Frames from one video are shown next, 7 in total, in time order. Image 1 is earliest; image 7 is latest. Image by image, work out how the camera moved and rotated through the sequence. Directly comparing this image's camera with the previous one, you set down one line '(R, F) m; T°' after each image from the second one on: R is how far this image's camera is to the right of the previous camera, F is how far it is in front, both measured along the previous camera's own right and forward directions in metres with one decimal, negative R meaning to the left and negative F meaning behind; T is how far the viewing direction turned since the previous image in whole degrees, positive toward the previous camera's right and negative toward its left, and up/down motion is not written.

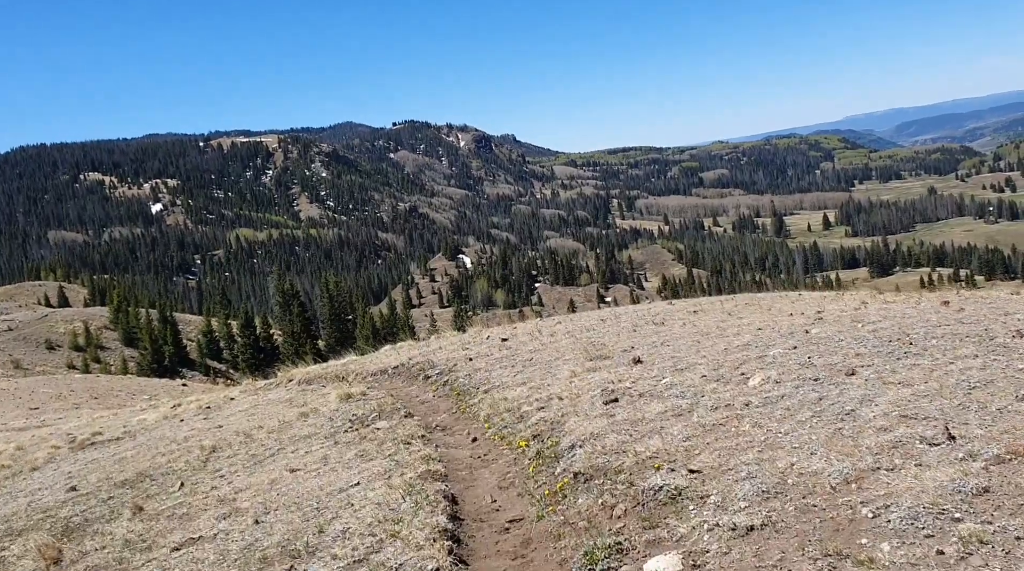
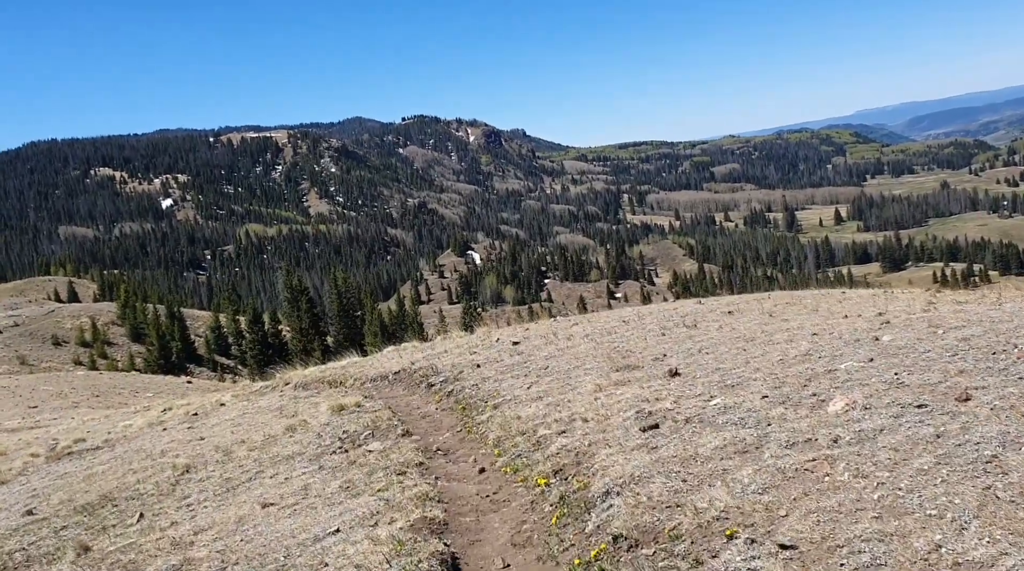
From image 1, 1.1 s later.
(-0.1, +2.5) m; -1°
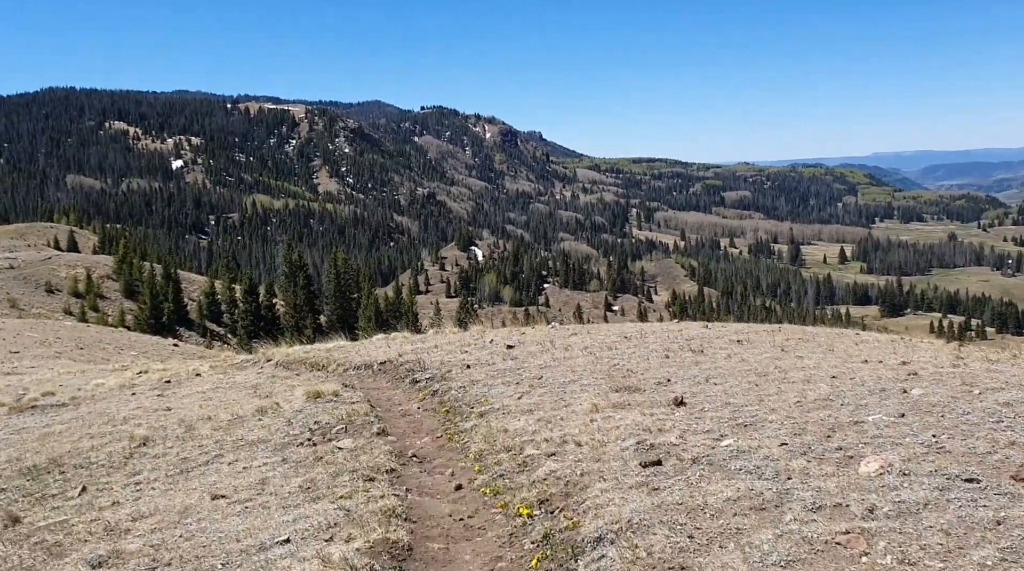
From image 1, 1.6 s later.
(-0.1, +1.2) m; 0°
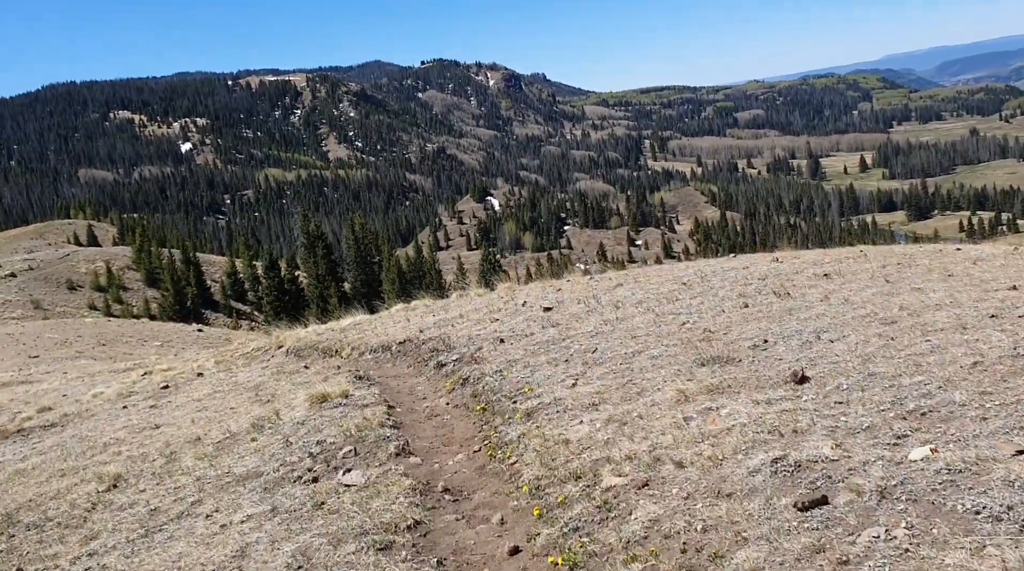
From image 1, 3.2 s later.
(-0.2, +3.5) m; -2°
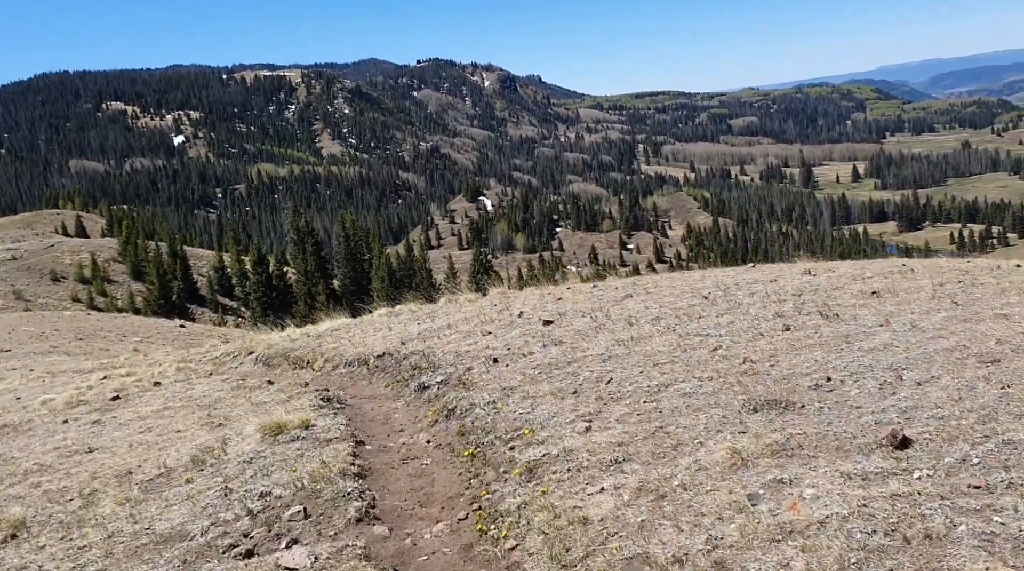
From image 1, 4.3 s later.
(-0.1, +2.5) m; +1°
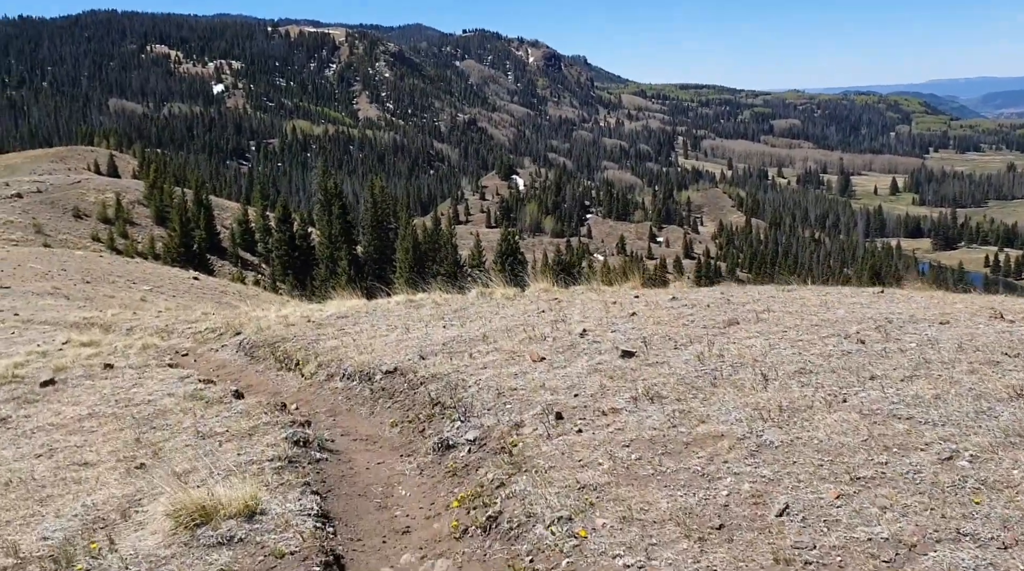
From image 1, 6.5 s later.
(-0.6, +5.0) m; -1°
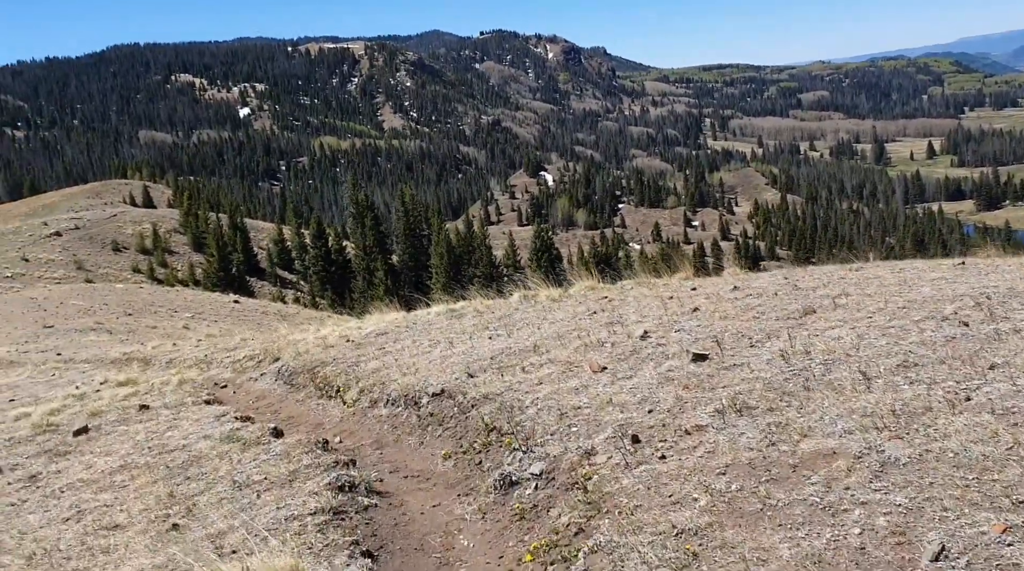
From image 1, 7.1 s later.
(-0.2, +1.2) m; -2°
